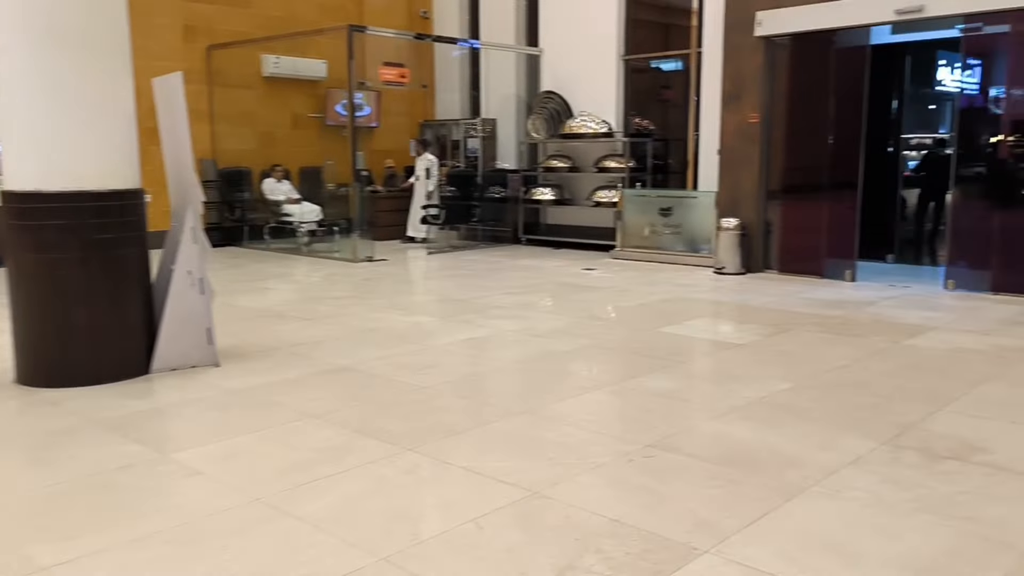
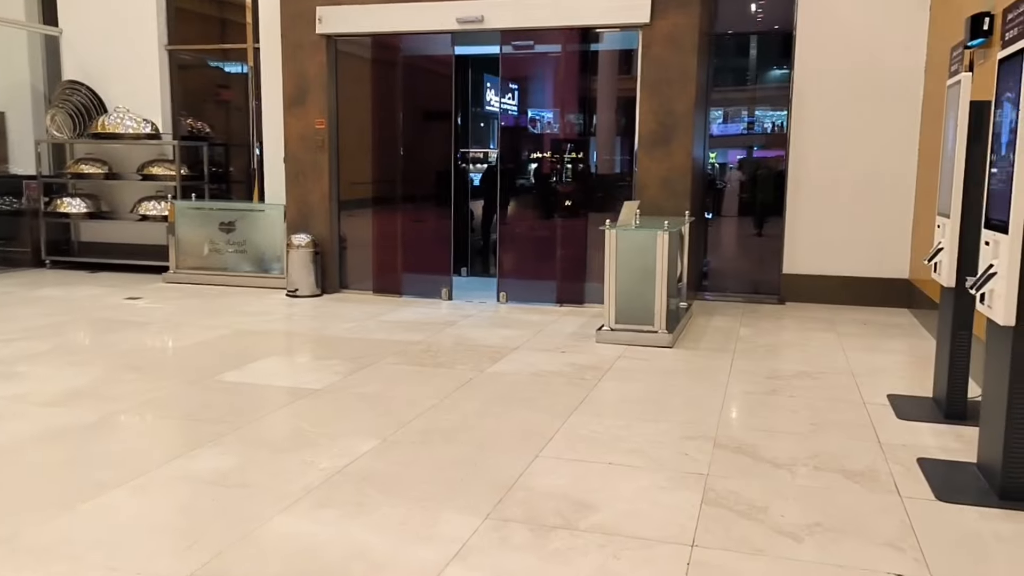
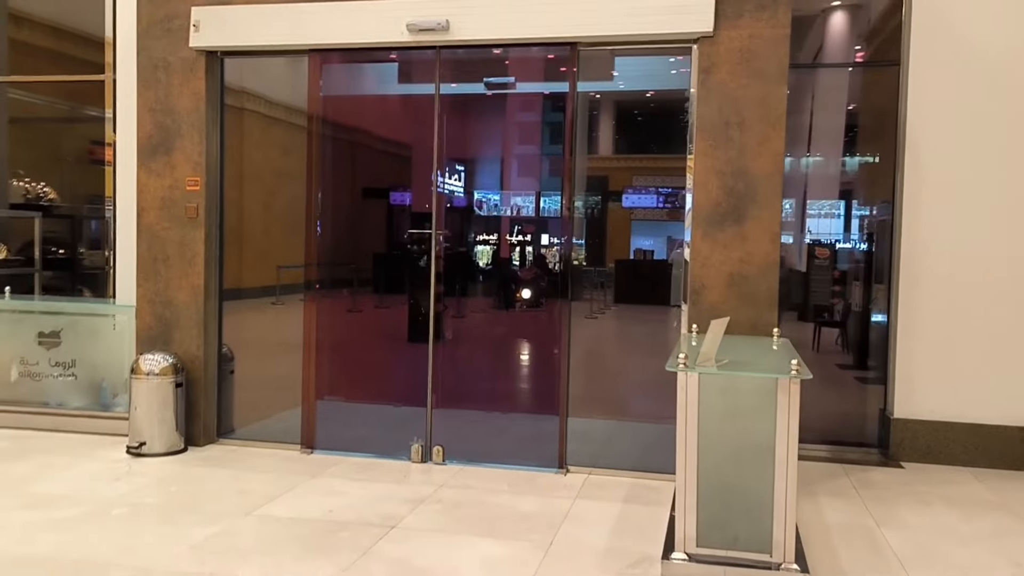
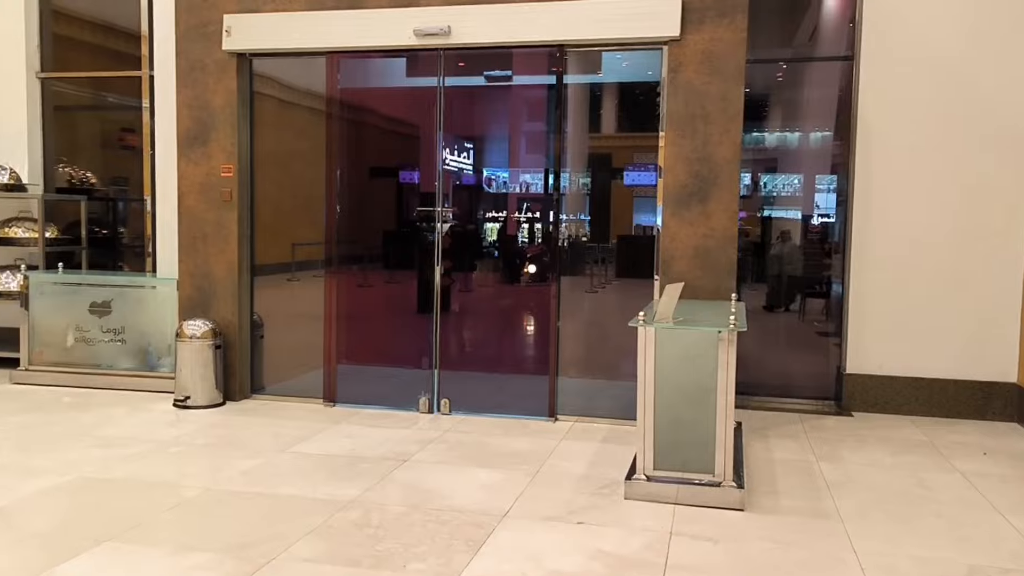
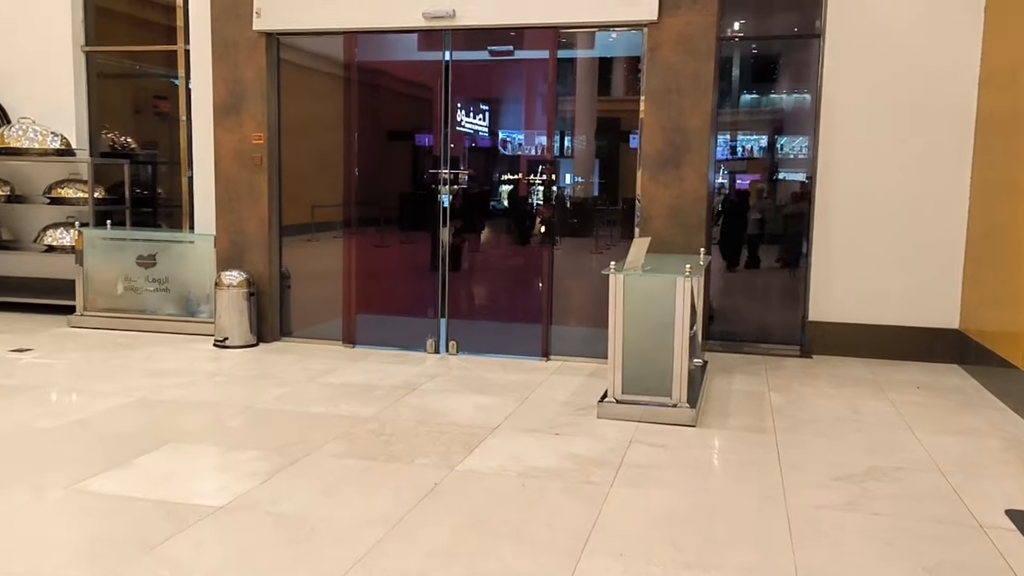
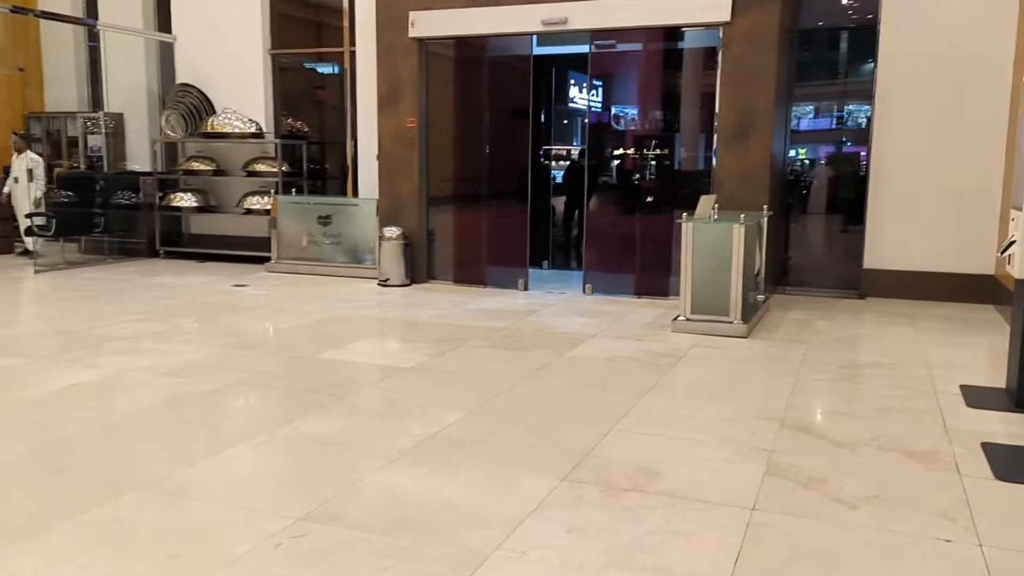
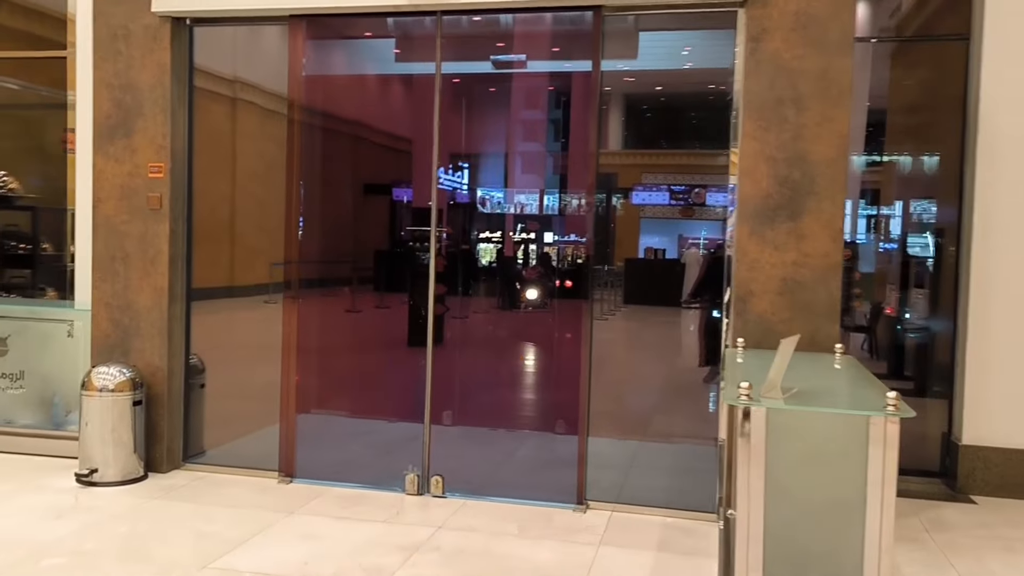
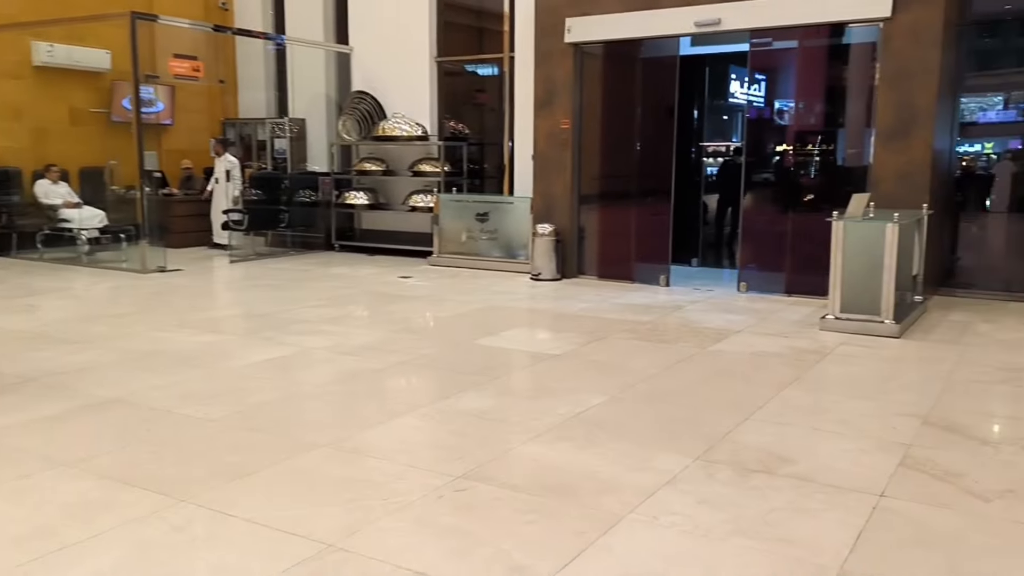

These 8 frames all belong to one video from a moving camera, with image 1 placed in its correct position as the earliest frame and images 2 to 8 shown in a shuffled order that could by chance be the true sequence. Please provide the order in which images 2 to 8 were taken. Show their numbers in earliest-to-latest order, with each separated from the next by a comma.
8, 6, 2, 5, 4, 3, 7
